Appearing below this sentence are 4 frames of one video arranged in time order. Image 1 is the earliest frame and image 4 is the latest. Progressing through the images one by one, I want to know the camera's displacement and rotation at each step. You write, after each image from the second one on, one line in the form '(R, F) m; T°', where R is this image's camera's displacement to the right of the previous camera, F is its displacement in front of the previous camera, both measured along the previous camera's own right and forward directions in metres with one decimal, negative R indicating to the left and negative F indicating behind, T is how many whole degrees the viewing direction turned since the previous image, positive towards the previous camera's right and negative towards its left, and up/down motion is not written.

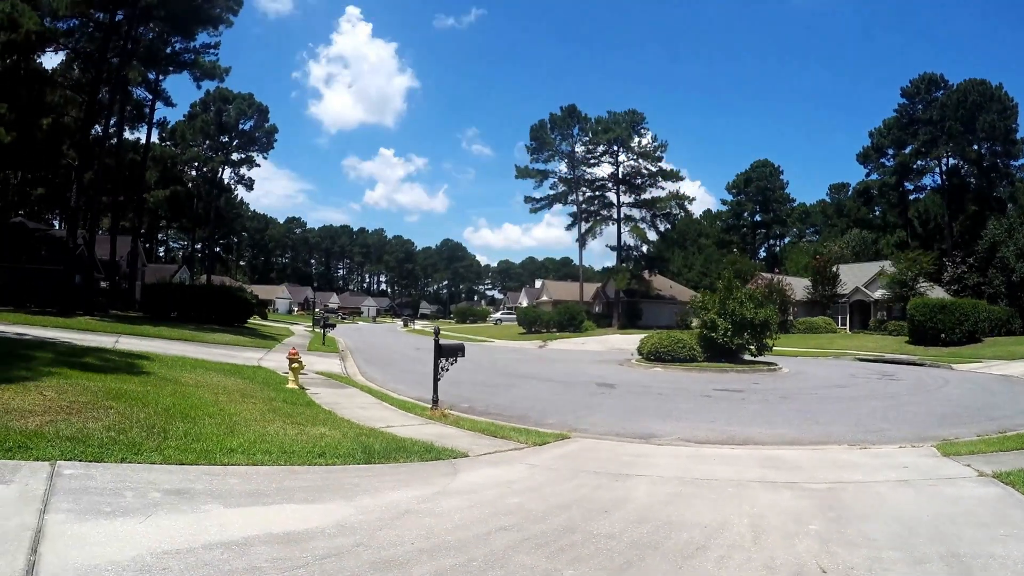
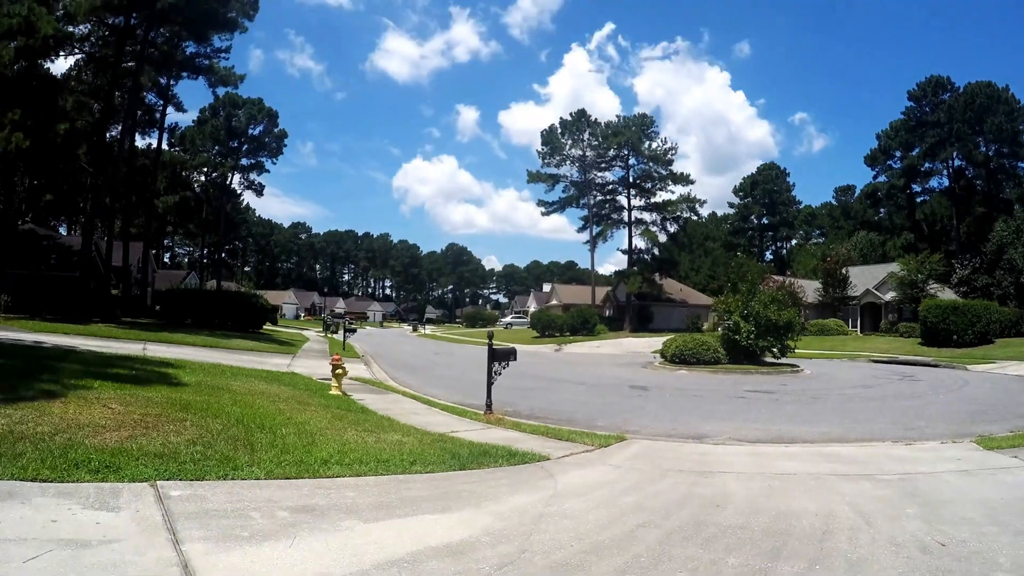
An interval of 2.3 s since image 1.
(-1.6, -0.2) m; +2°
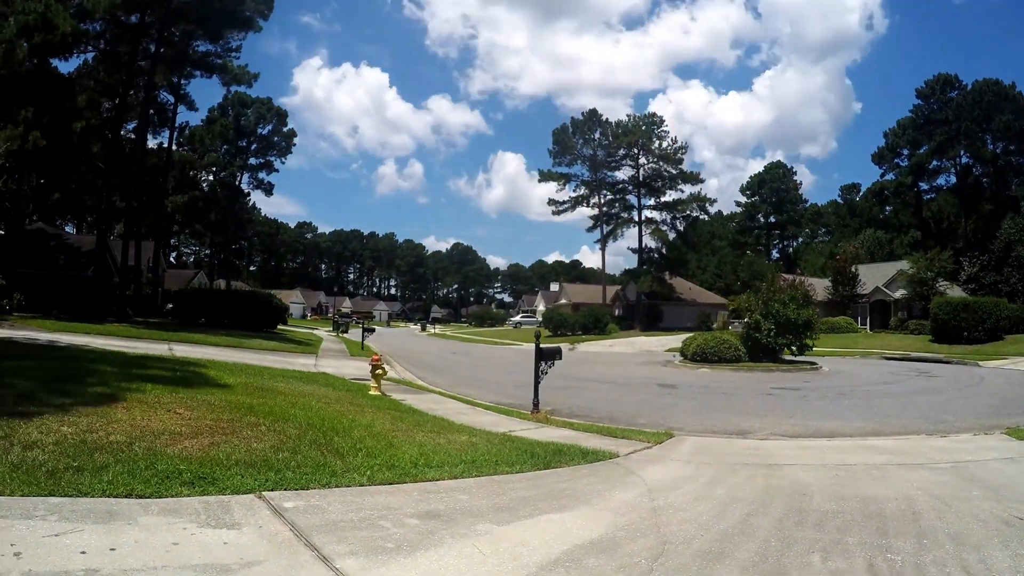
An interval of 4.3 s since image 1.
(-1.4, -0.2) m; +2°
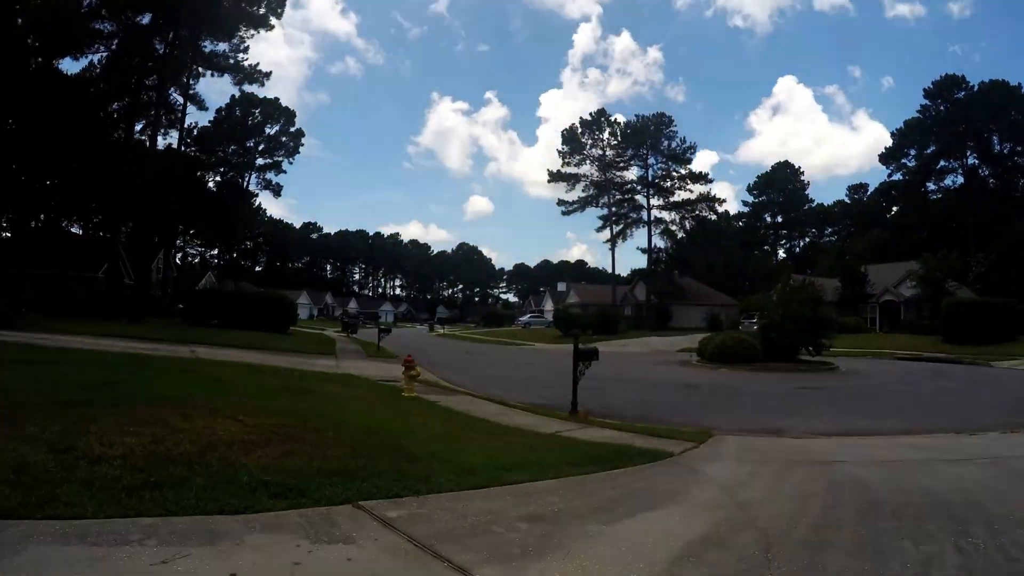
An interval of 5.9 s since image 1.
(-1.2, -0.1) m; +1°
